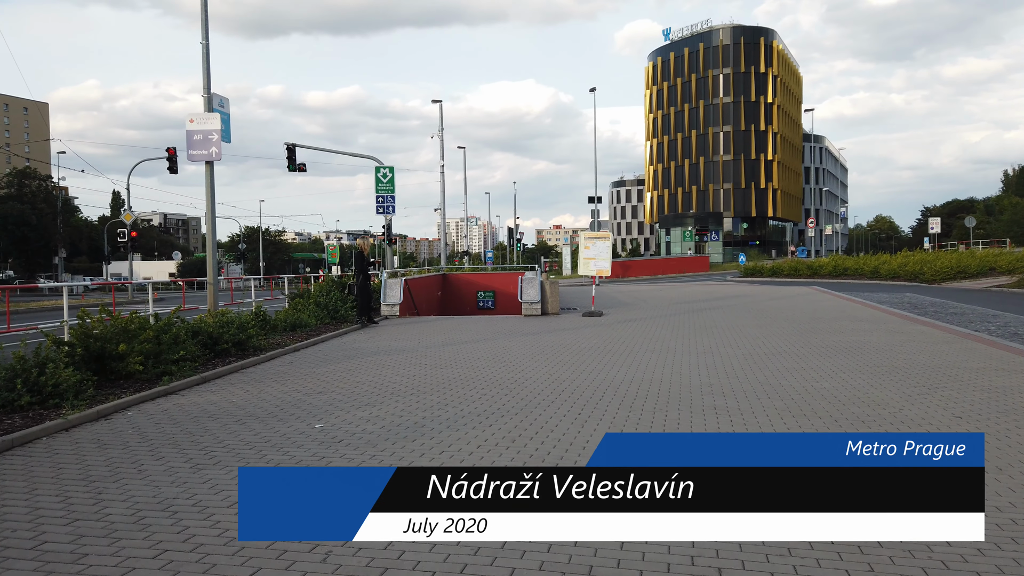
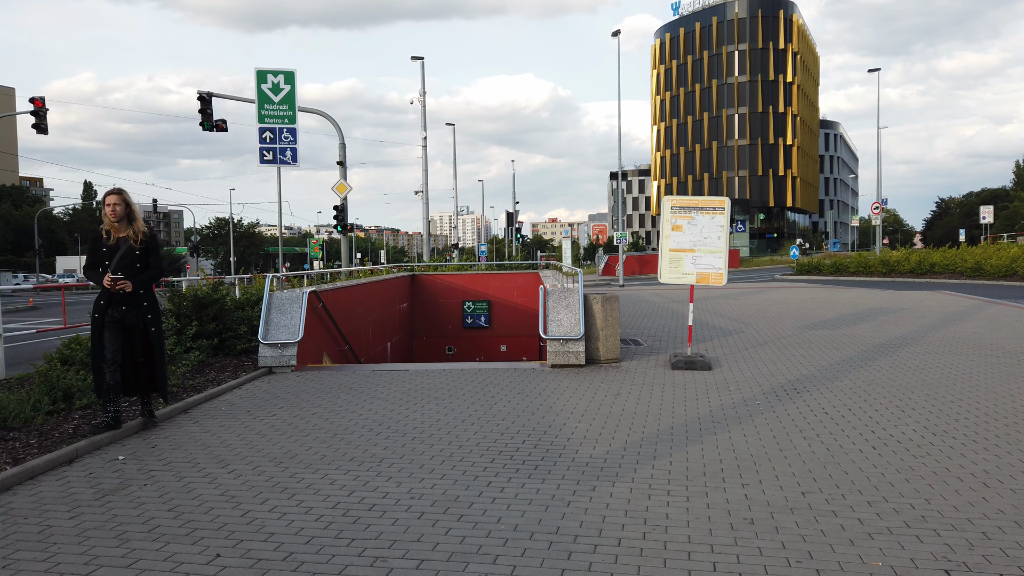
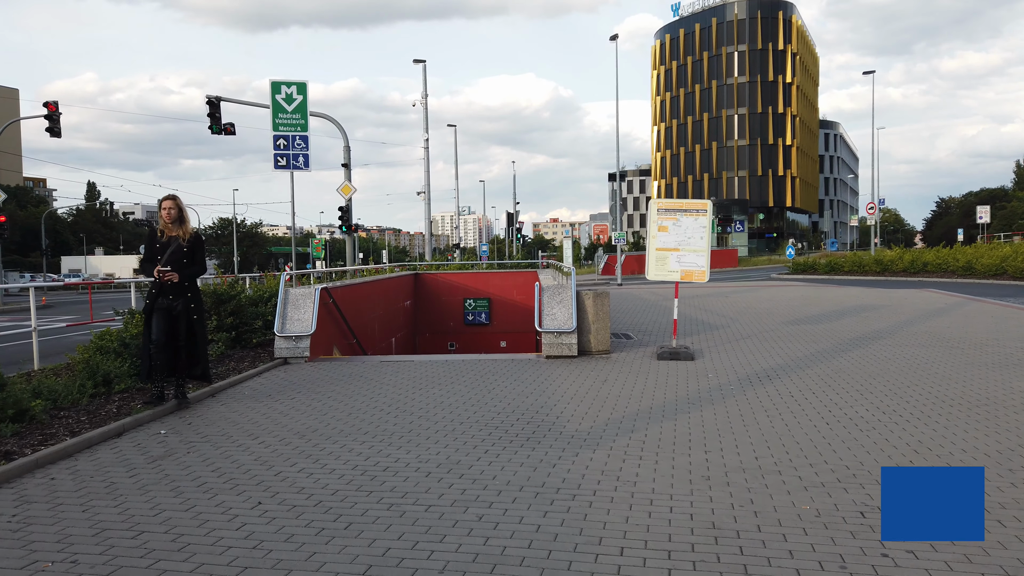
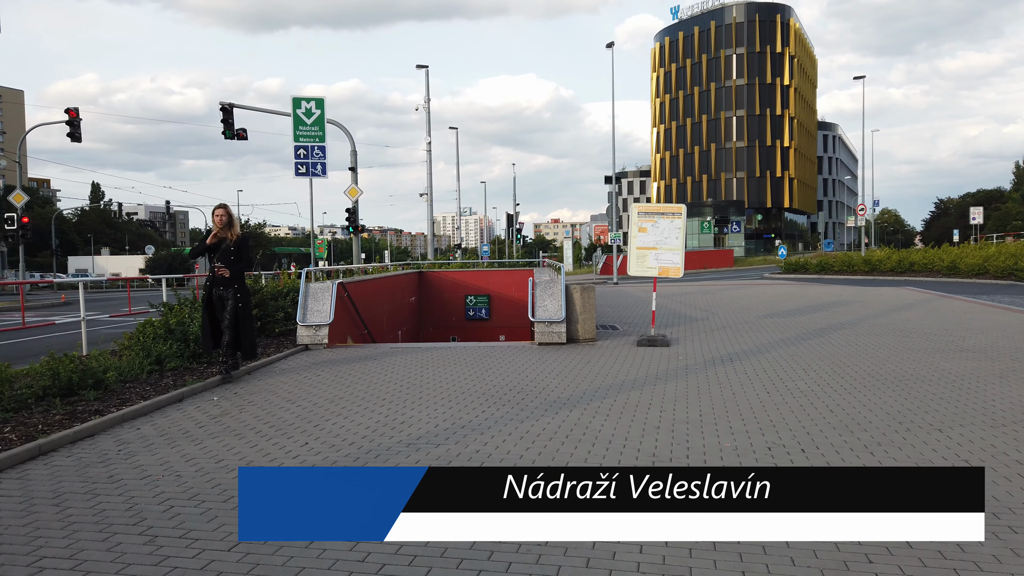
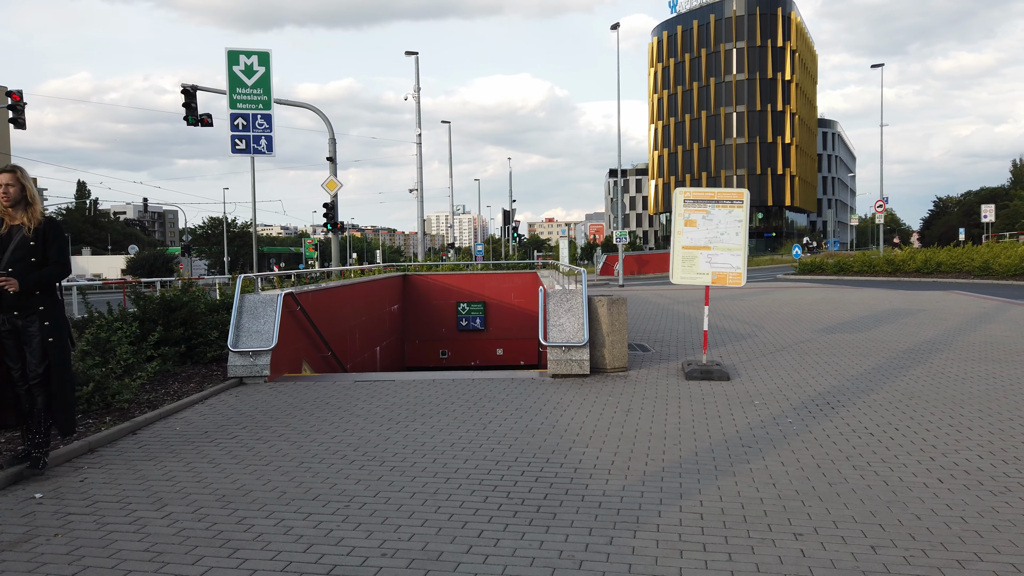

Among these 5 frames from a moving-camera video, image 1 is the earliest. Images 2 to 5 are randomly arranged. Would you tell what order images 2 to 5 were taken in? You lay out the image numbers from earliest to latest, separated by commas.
4, 3, 2, 5
